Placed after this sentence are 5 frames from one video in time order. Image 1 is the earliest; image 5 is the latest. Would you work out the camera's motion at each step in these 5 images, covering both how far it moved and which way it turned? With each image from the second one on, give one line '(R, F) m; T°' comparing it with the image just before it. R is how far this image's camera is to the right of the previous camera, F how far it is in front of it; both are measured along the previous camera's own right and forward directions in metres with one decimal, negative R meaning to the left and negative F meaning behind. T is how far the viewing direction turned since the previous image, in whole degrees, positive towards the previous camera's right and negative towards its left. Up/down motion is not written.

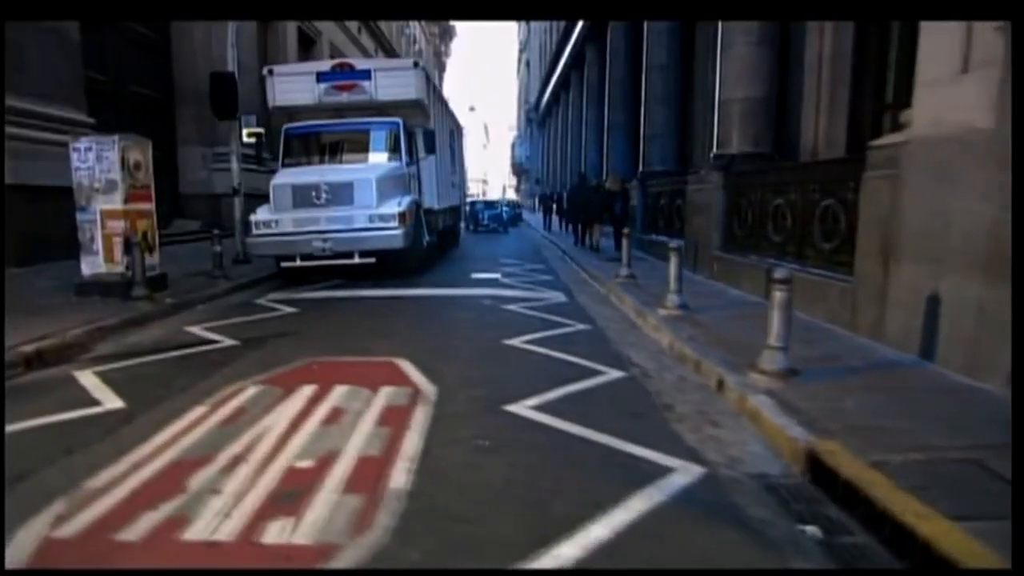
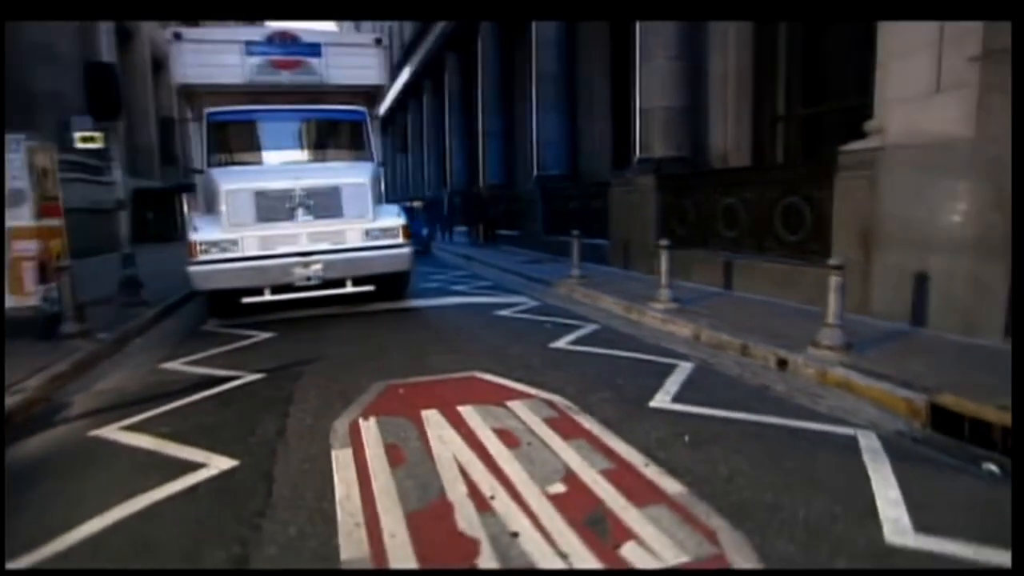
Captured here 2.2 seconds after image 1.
(-2.8, +0.6) m; +18°
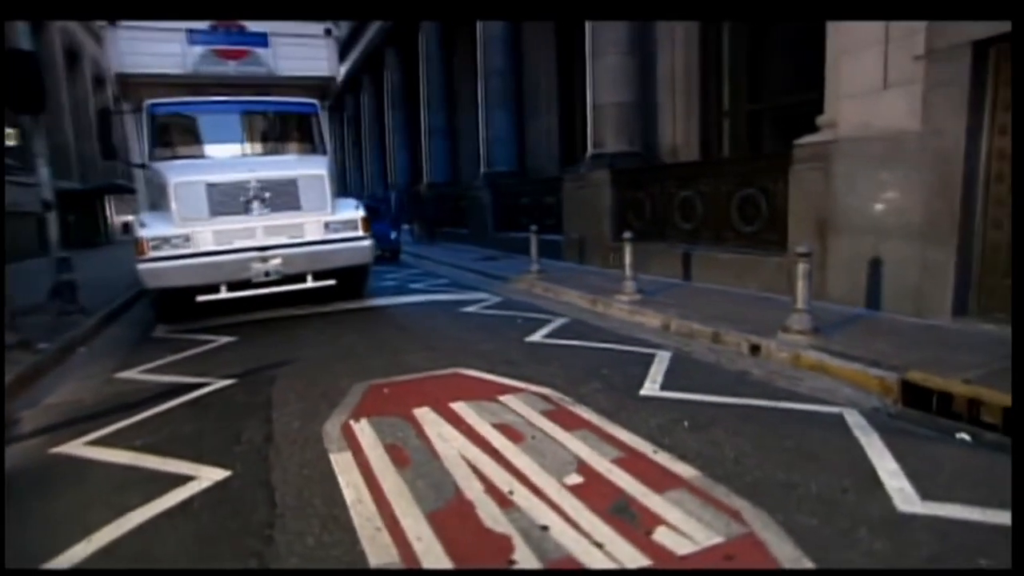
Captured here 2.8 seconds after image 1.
(-0.5, +0.1) m; +6°
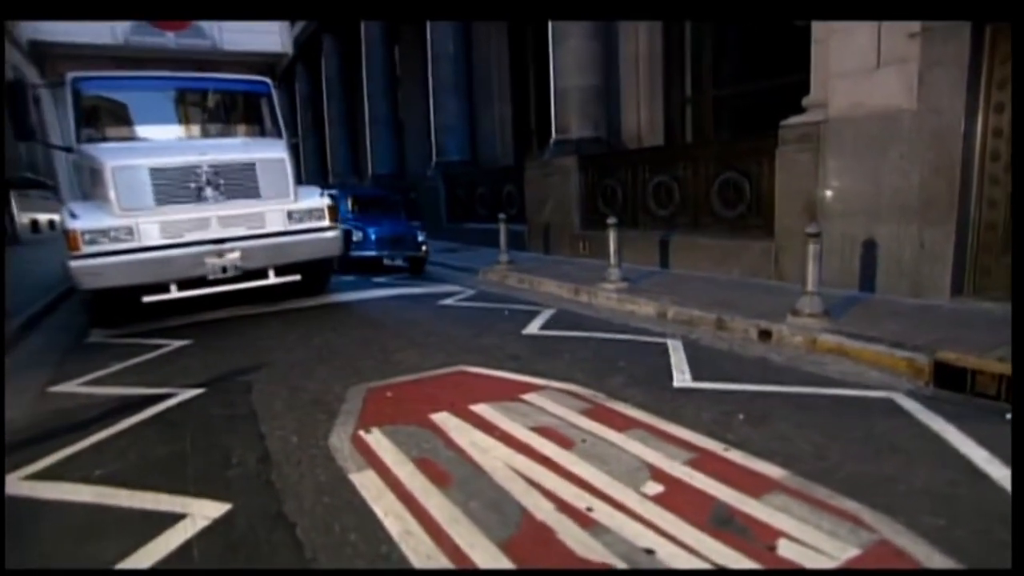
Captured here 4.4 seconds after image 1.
(-0.7, +0.6) m; +6°
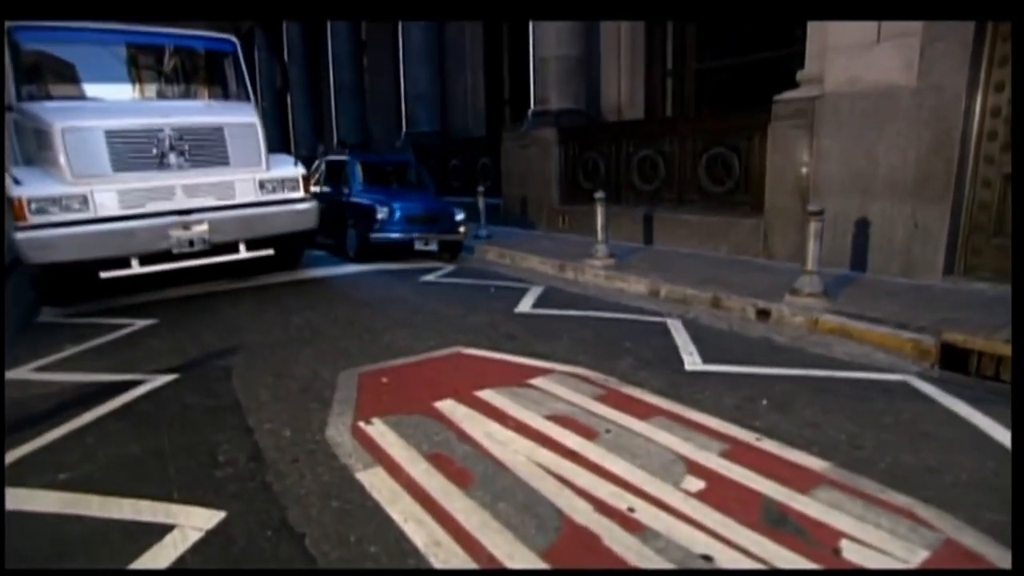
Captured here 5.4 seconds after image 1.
(-0.3, +0.3) m; +4°
